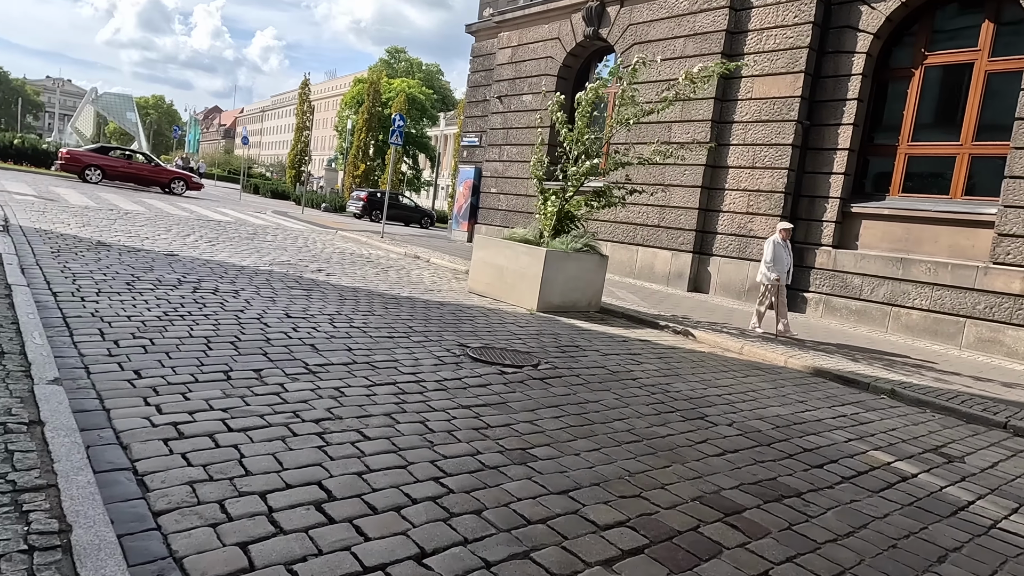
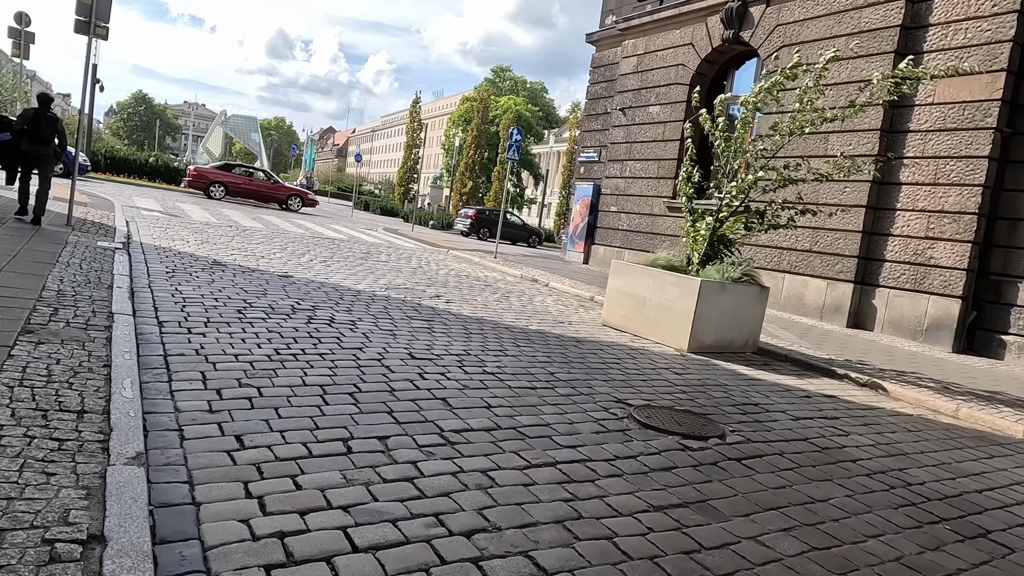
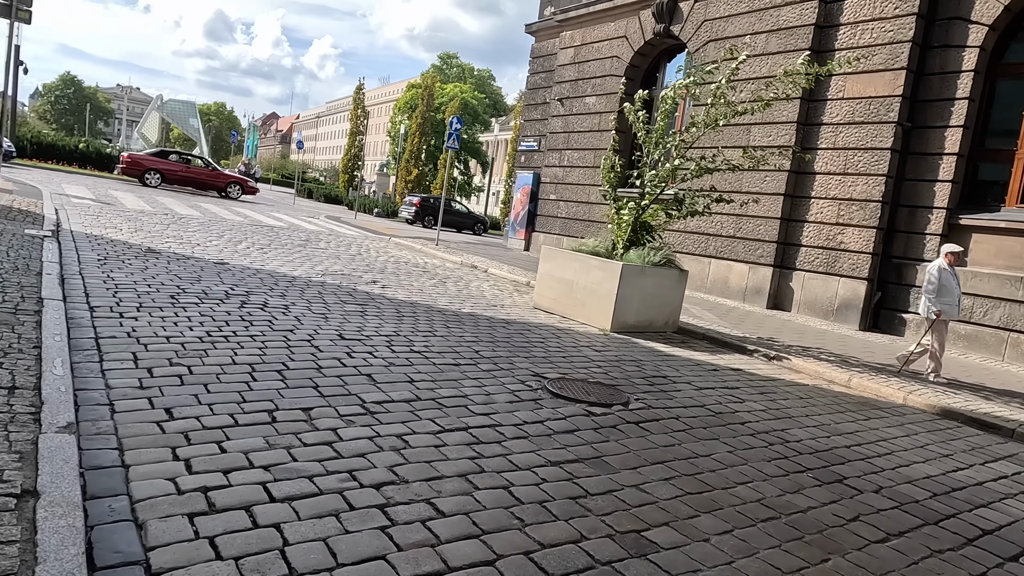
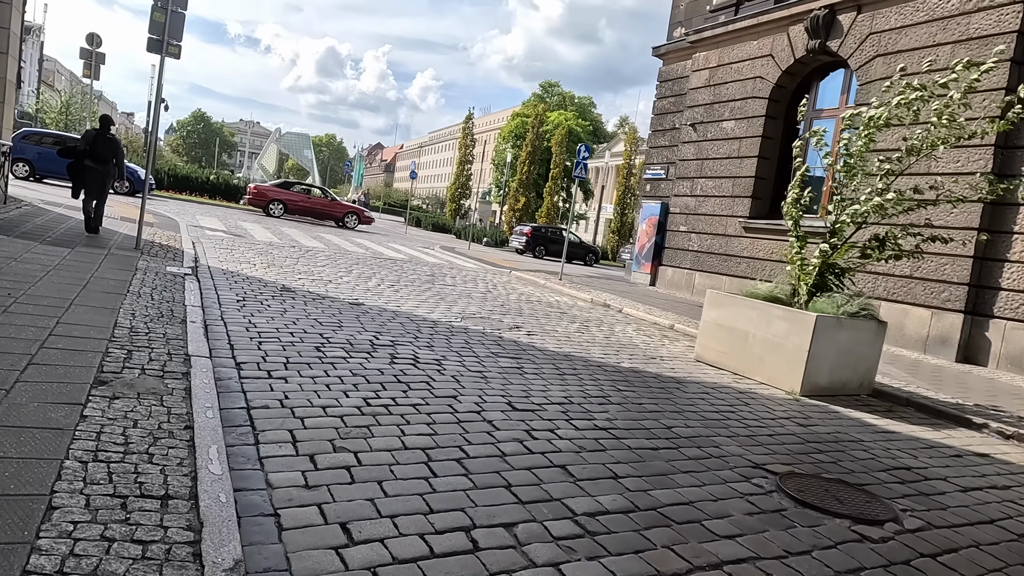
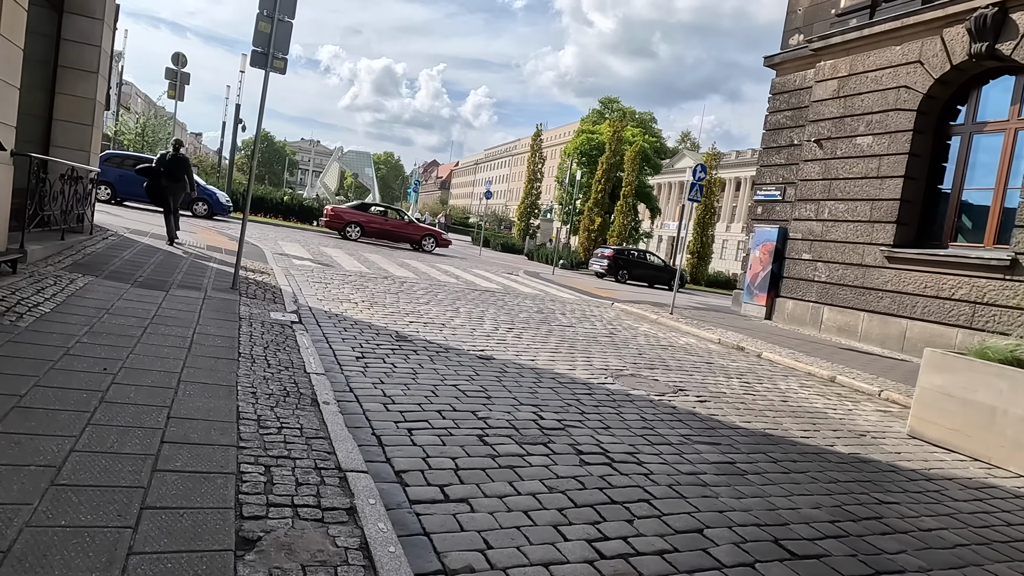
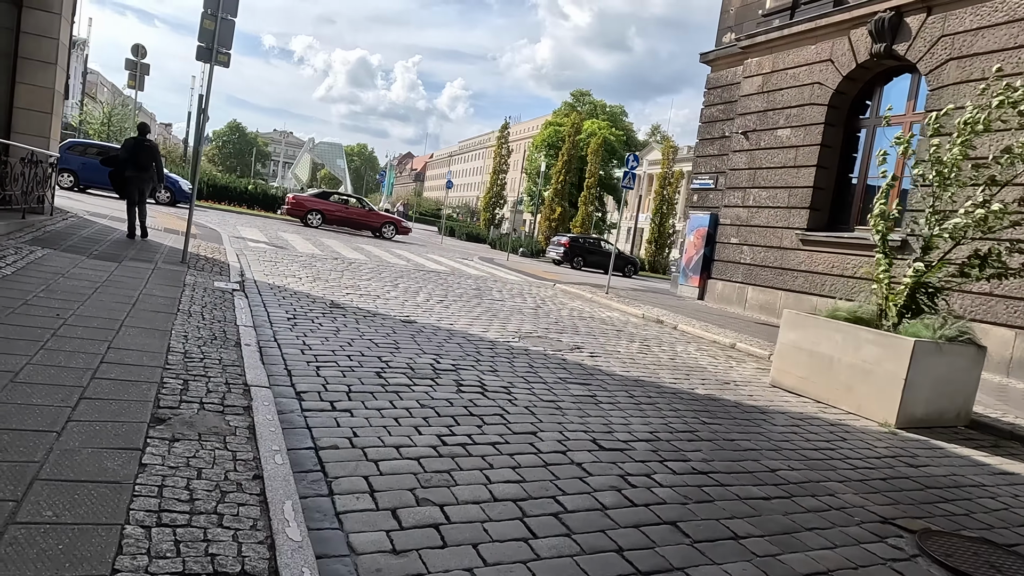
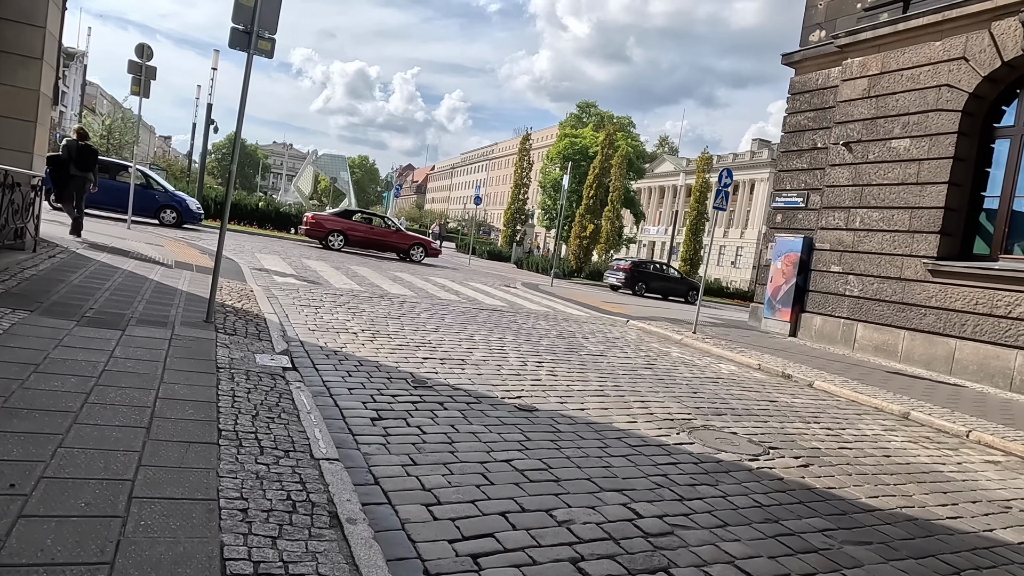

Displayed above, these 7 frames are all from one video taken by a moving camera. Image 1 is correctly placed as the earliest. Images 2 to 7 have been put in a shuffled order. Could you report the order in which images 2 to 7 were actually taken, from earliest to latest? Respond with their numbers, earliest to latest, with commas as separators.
3, 2, 4, 6, 5, 7
